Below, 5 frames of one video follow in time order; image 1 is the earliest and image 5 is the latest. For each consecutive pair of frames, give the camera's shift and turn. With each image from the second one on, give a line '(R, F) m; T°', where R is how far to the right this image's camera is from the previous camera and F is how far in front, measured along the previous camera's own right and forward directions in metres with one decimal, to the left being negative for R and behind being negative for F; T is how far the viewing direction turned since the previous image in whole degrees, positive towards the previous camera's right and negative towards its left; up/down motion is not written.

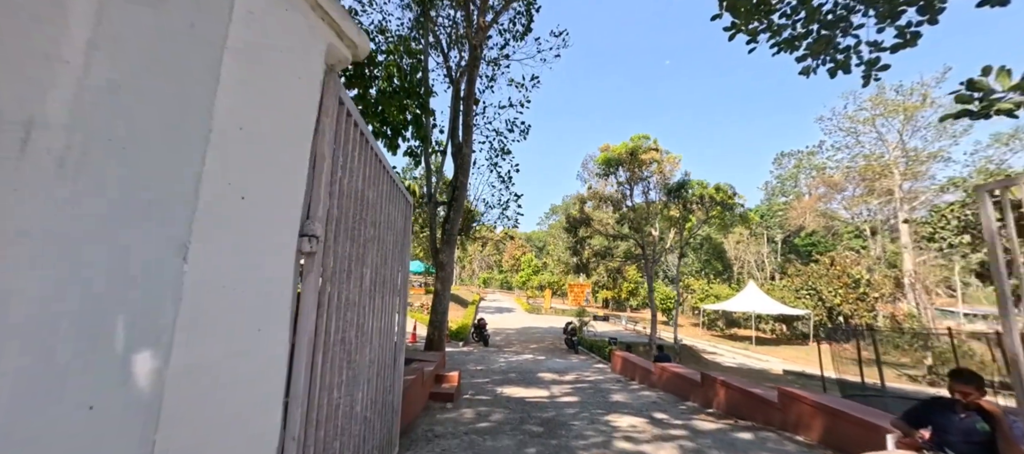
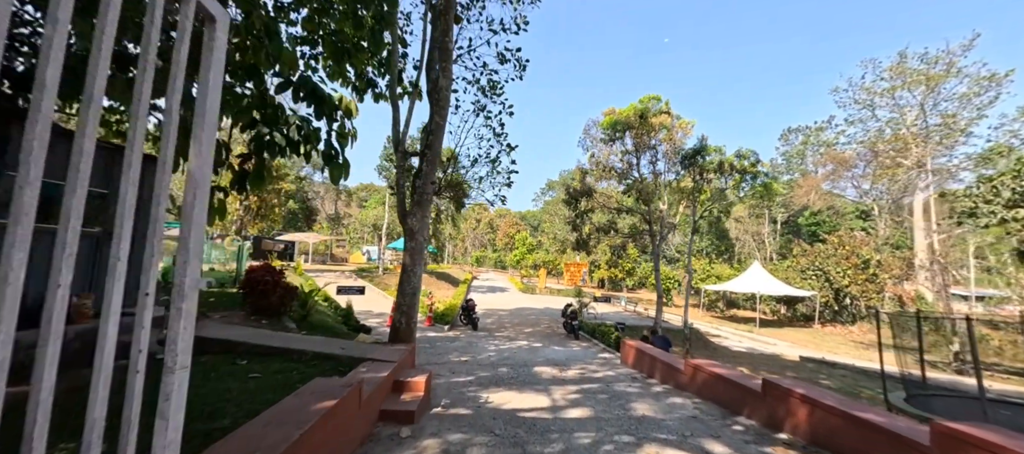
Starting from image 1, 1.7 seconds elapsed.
(+0.1, +1.9) m; +1°
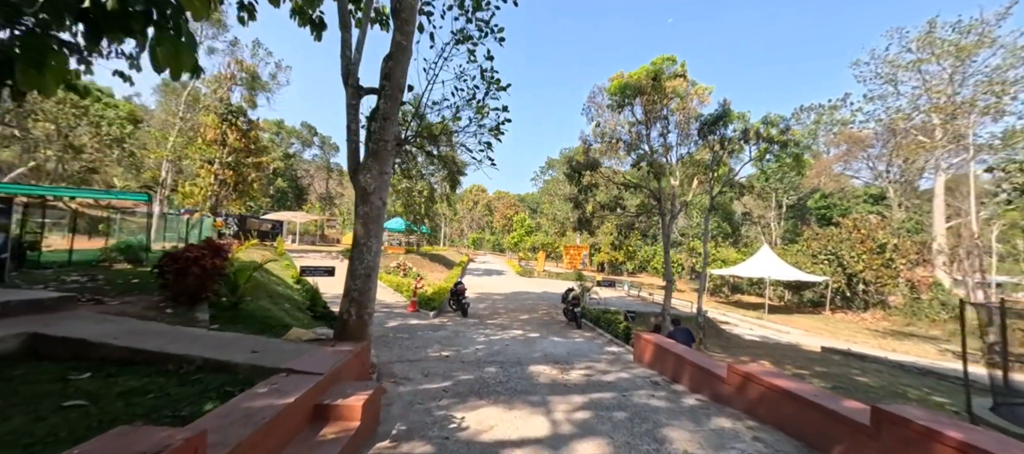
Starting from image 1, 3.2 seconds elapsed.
(+0.1, +1.6) m; 0°
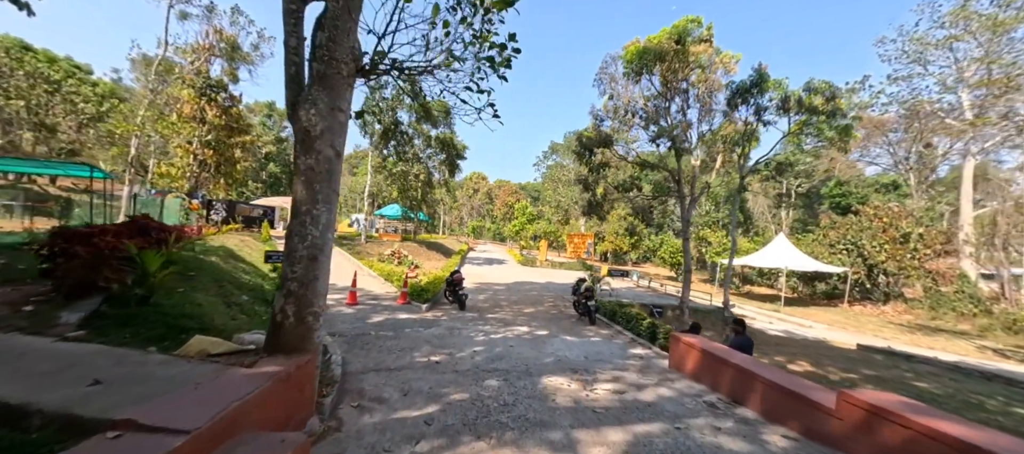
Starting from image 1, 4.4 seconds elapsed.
(-0.1, +1.5) m; 0°
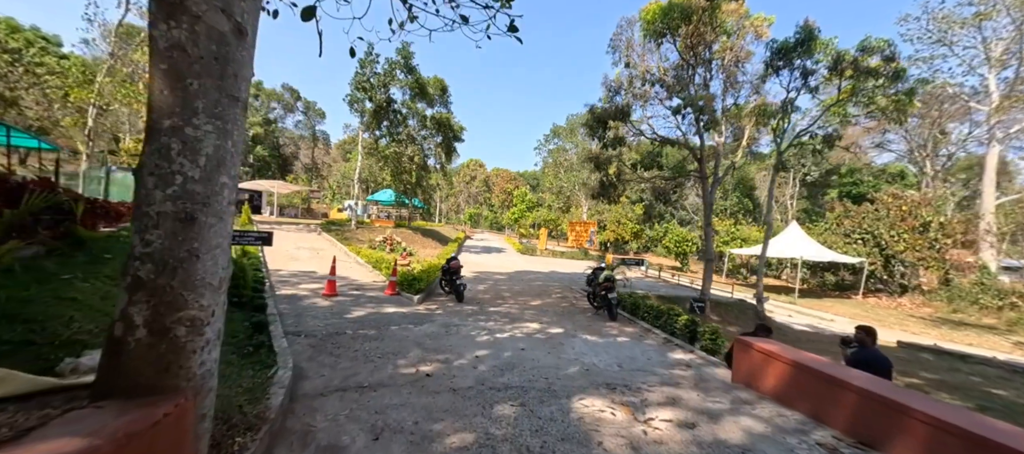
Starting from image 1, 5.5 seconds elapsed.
(-0.2, +1.5) m; +1°
